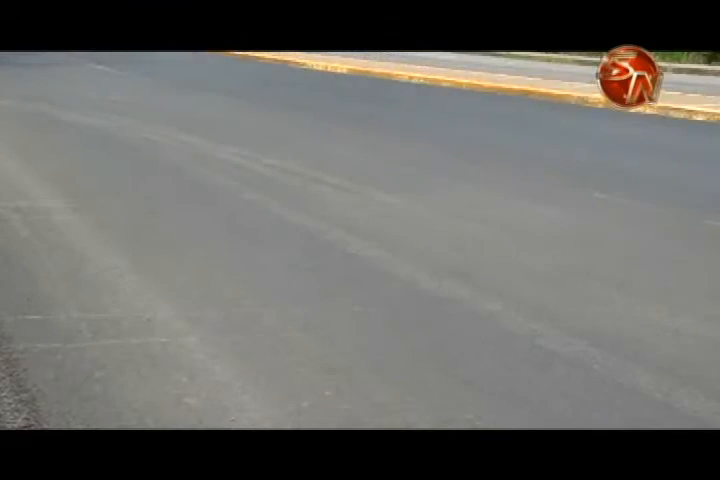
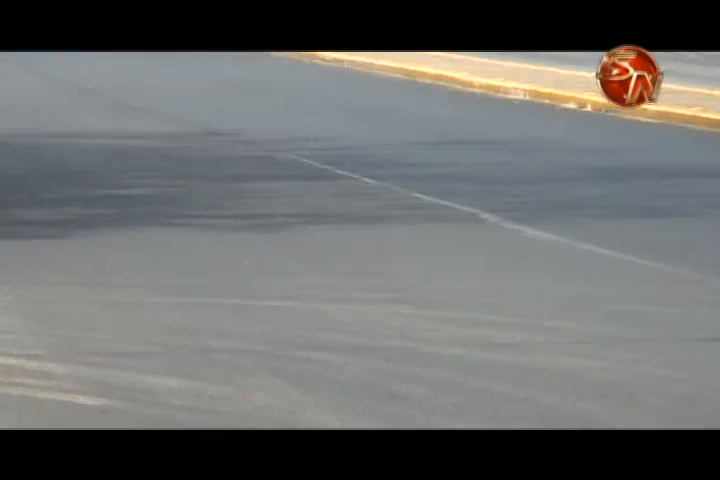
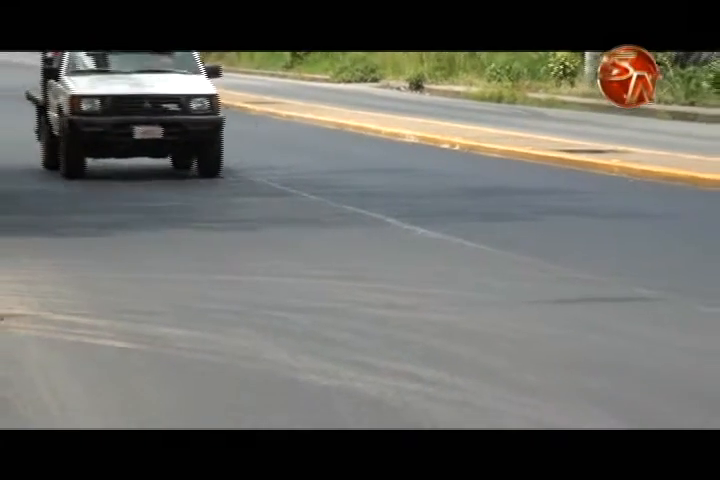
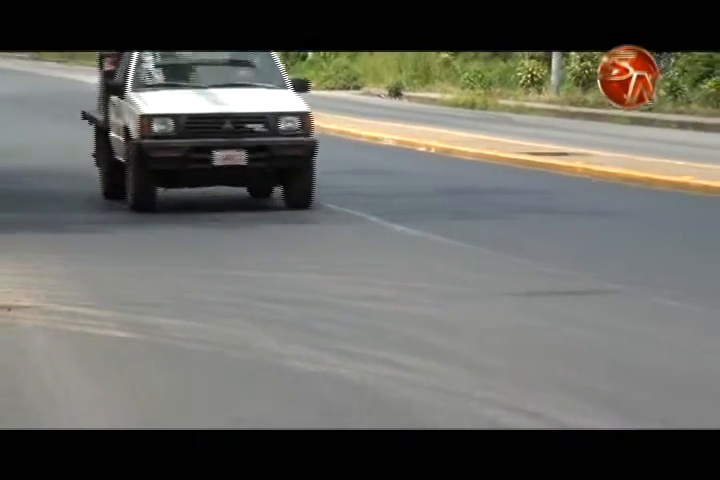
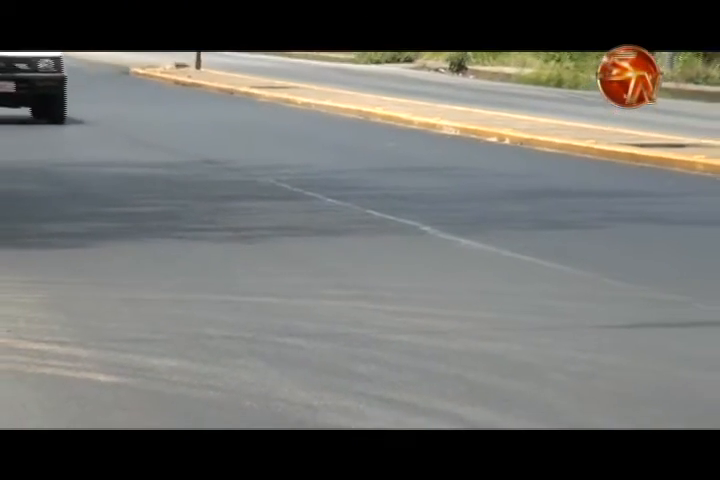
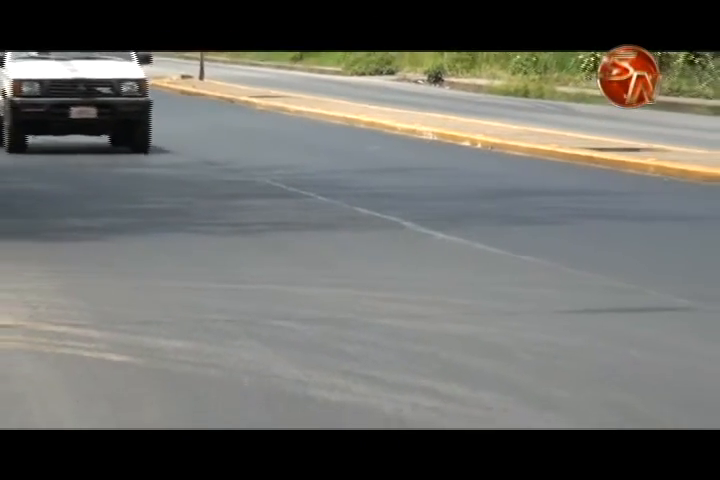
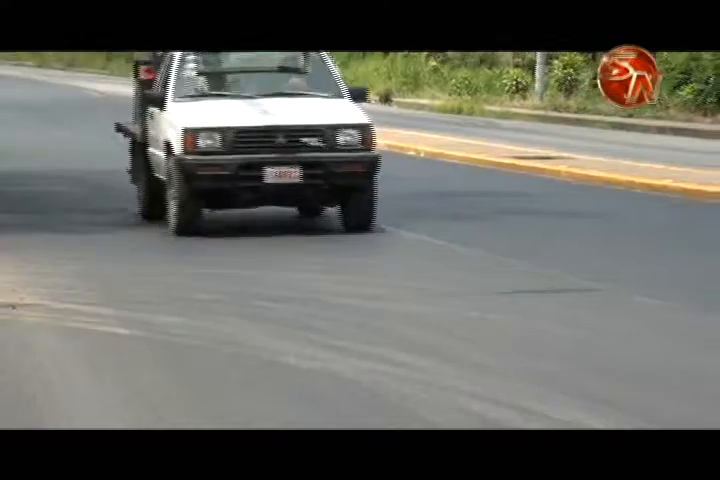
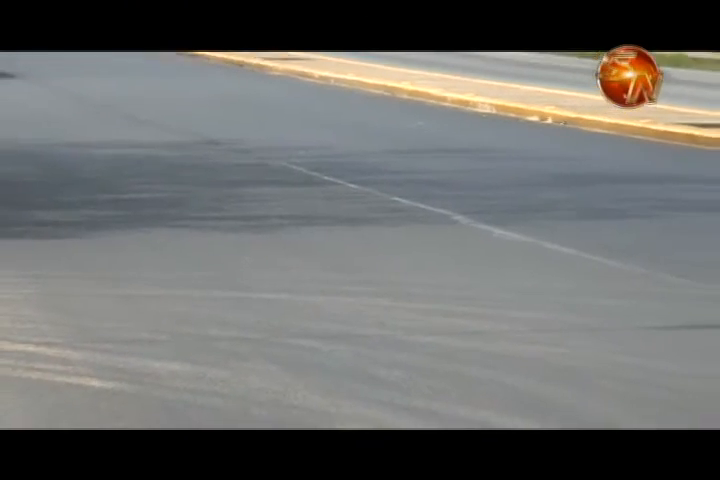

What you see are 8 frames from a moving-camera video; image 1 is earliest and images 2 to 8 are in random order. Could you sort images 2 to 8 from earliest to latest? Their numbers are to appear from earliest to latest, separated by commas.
2, 8, 5, 6, 3, 4, 7
